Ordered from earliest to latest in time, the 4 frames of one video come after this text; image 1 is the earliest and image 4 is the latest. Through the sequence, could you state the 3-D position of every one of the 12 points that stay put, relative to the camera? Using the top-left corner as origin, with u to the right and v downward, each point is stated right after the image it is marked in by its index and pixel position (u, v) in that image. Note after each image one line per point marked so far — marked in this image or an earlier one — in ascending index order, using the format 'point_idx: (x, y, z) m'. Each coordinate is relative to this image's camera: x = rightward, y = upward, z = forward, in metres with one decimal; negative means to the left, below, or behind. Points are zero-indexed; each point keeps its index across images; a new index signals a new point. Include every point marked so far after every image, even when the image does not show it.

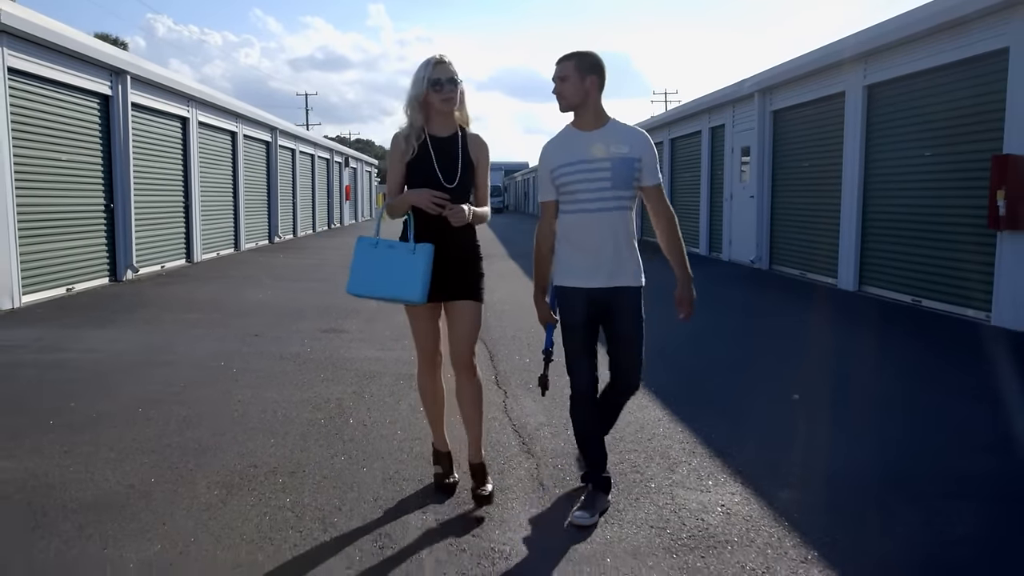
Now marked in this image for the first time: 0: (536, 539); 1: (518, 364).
0: (+0.1, -1.0, +3.5) m
1: (0.0, -0.6, +7.2) m
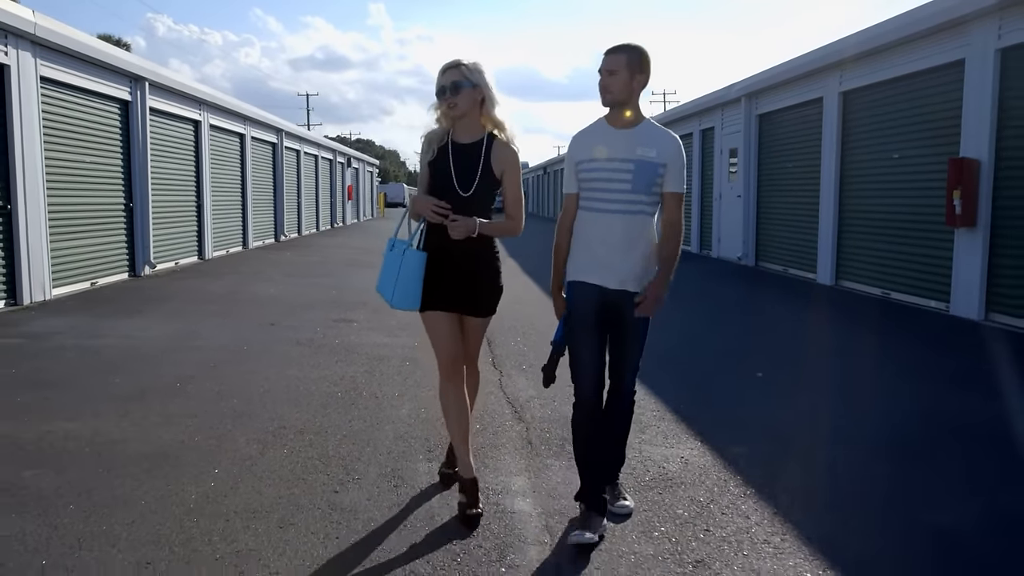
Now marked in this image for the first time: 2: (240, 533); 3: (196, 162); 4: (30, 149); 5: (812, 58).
0: (+0.1, -0.9, +4.2) m
1: (0.0, -0.5, +7.9) m
2: (-1.1, -0.9, +3.4) m
3: (-5.9, +2.4, +16.6) m
4: (-5.4, +1.6, +10.0) m
5: (+4.2, +3.2, +12.2) m
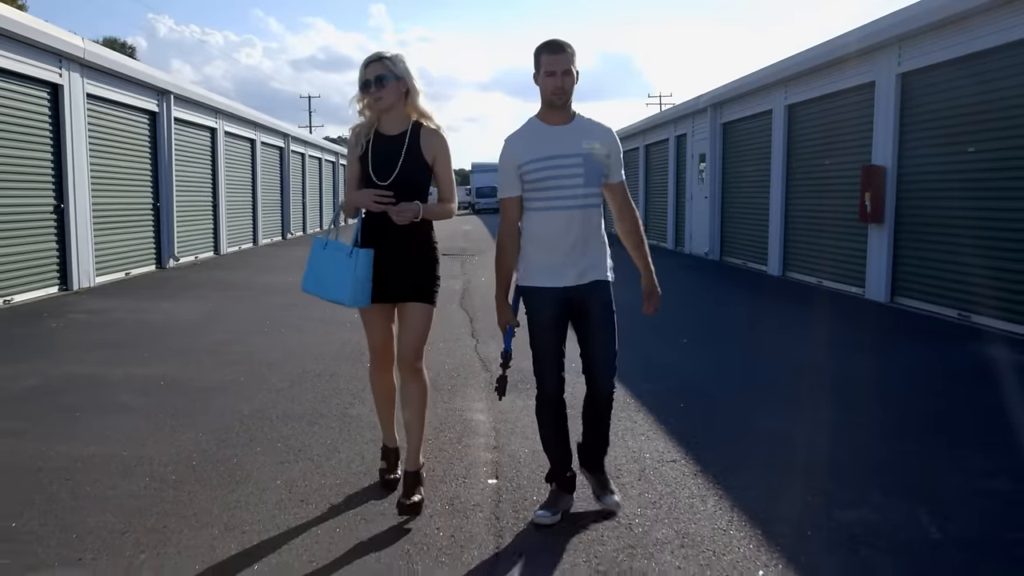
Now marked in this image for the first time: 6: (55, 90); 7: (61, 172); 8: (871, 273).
0: (-0.2, -0.8, +5.8) m
1: (-0.2, -0.4, +9.5) m
2: (-1.3, -0.8, +5.0) m
3: (-6.2, +2.5, +18.2) m
4: (-5.7, +1.7, +11.6) m
5: (+4.0, +3.3, +13.8) m
6: (-5.7, +2.5, +11.1) m
7: (-5.7, +1.5, +11.2) m
8: (+4.4, +0.2, +10.7) m
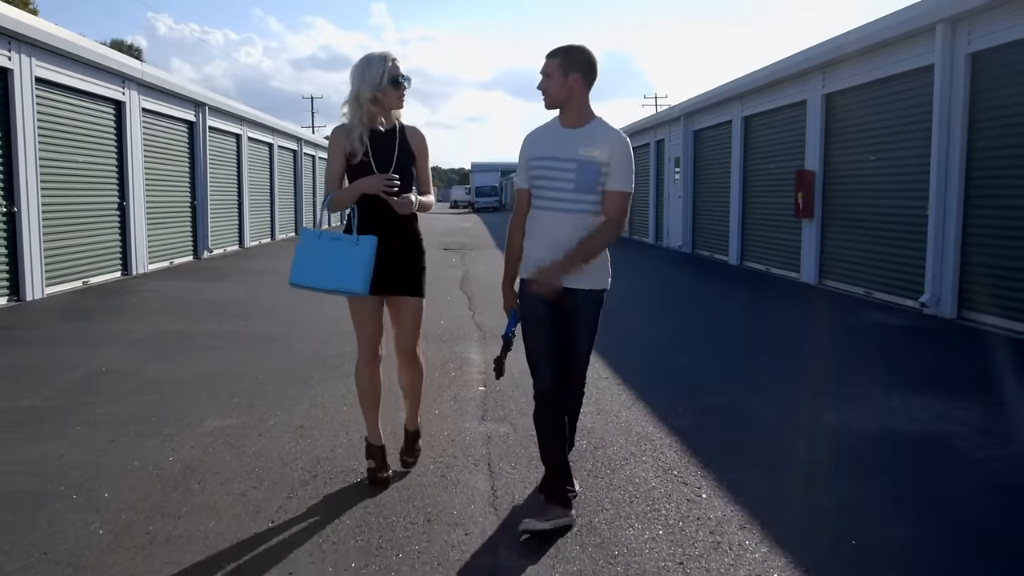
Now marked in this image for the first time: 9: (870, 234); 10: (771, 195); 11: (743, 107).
0: (-0.3, -0.6, +7.8) m
1: (-0.4, -0.2, +11.5) m
2: (-1.4, -0.6, +7.1) m
3: (-6.3, +2.7, +20.2) m
4: (-5.8, +1.9, +13.6) m
5: (+3.9, +3.6, +15.8) m
6: (-5.9, +2.7, +13.2) m
7: (-5.9, +1.7, +13.3) m
8: (+4.2, +0.4, +12.8) m
9: (+4.5, +0.7, +11.3) m
10: (+4.2, +1.5, +14.3) m
11: (+4.1, +3.2, +15.5) m
